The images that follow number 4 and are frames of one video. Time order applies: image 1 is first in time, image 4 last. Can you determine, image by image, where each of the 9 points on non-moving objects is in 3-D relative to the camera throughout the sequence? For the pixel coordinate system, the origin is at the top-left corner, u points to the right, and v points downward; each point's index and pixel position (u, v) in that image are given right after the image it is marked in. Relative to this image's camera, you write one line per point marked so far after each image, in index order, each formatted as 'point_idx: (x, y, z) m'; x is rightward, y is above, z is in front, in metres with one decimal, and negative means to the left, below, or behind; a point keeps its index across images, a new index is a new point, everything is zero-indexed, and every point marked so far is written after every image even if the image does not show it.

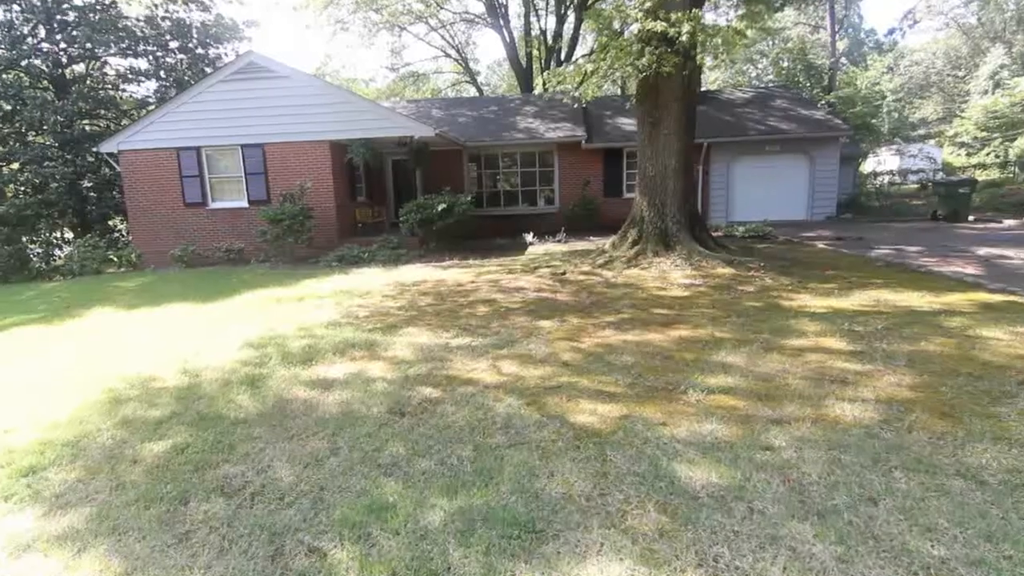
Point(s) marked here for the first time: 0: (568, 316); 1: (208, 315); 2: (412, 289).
0: (+0.6, -0.3, +6.0) m
1: (-4.3, -0.4, +7.5) m
2: (-1.5, 0.0, +8.3) m
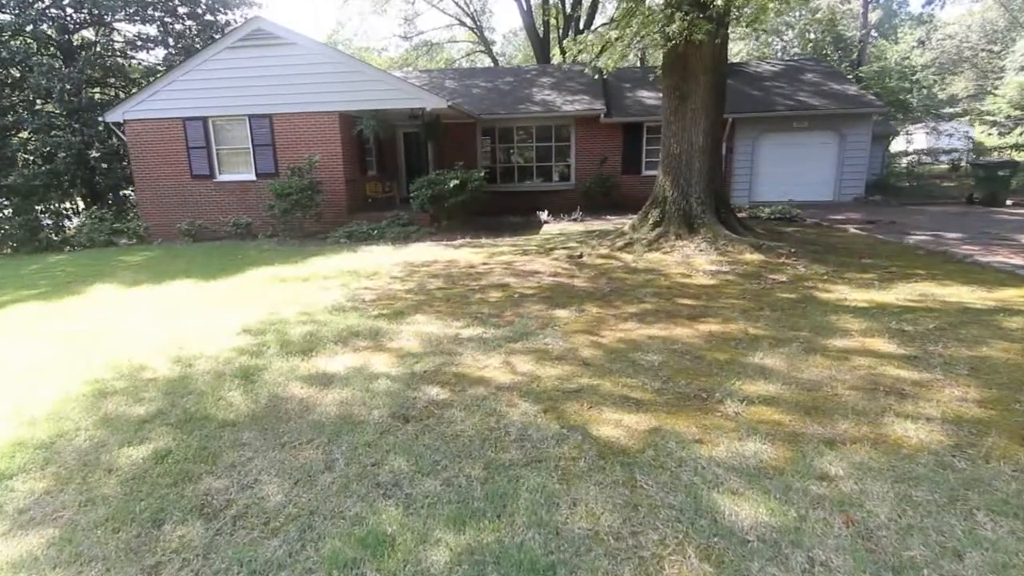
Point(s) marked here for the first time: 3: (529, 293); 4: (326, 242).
0: (+0.8, -0.2, +5.6) m
1: (-4.1, -0.1, +7.2) m
2: (-1.3, +0.3, +7.9) m
3: (+0.2, 0.0, +6.3) m
4: (-4.1, +1.0, +11.9) m
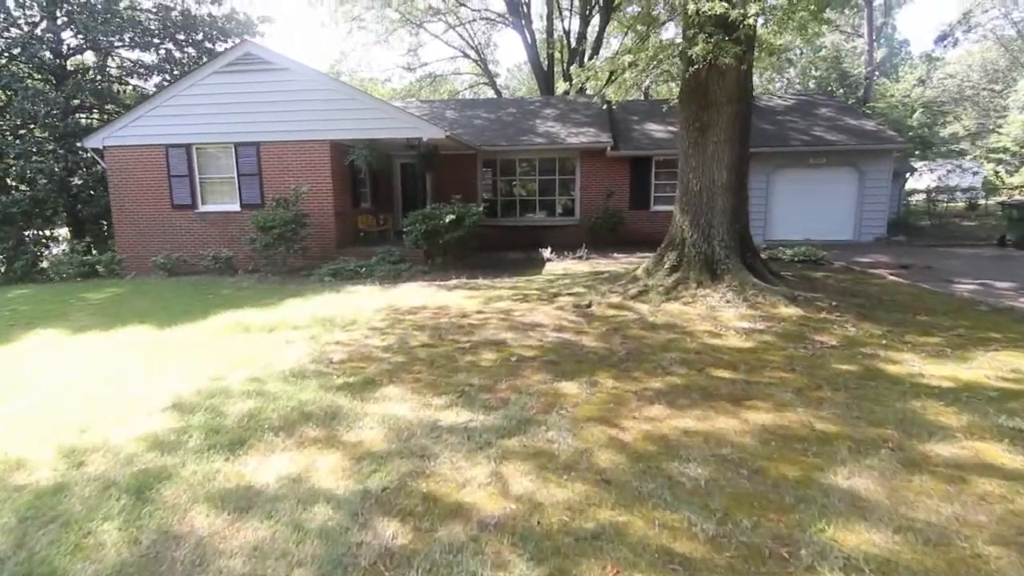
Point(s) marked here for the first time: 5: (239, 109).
0: (+0.7, -0.7, +4.6) m
1: (-4.1, -0.7, +6.2) m
2: (-1.3, -0.4, +6.9) m
3: (+0.2, -0.6, +5.3) m
4: (-4.1, +0.2, +11.0) m
5: (-6.3, +4.1, +12.4) m
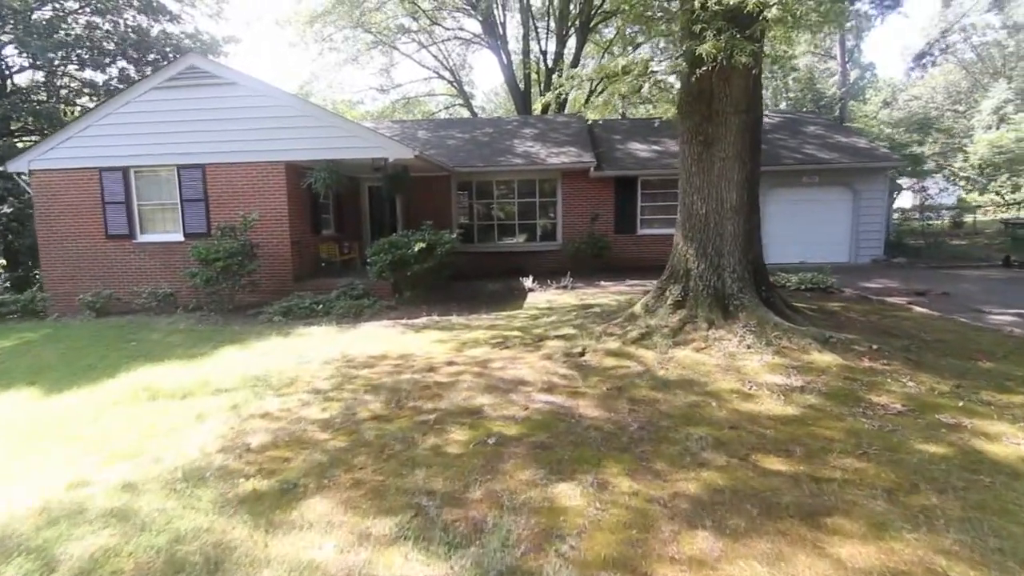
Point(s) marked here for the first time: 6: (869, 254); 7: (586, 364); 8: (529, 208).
0: (+0.6, -1.1, +3.3) m
1: (-4.3, -1.2, +4.8) m
2: (-1.6, -0.9, +5.6) m
3: (0.0, -1.1, +4.0) m
4: (-4.5, -0.6, +9.6) m
5: (-6.8, +3.3, +11.1) m
6: (+9.7, +0.9, +14.6) m
7: (+0.8, -0.8, +5.6) m
8: (+0.5, +2.1, +14.2) m
